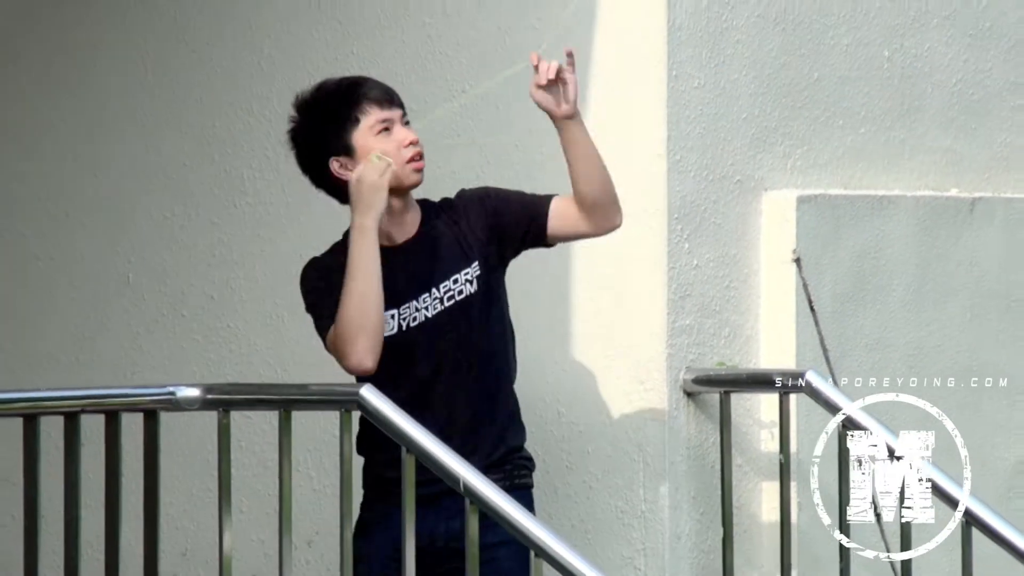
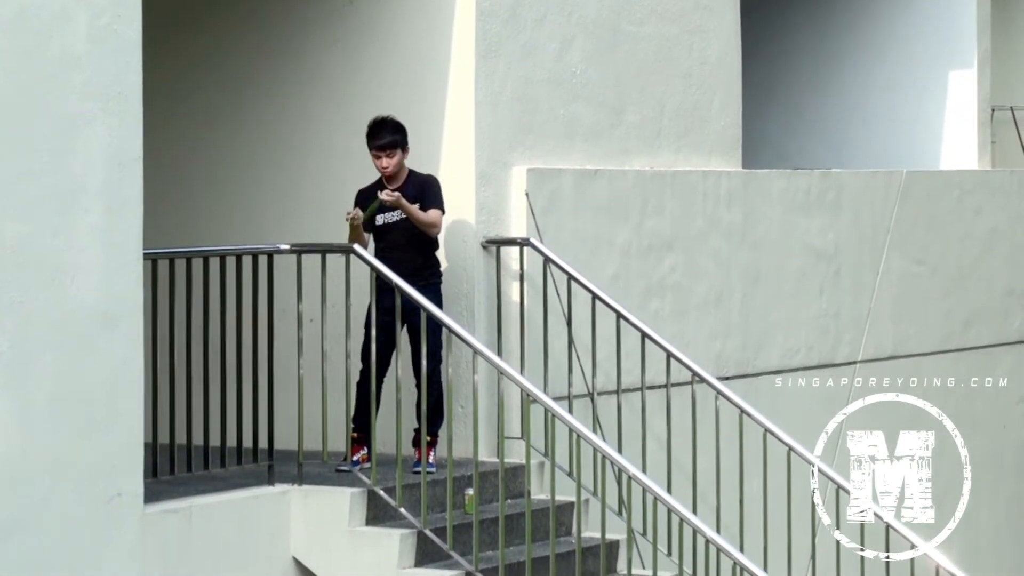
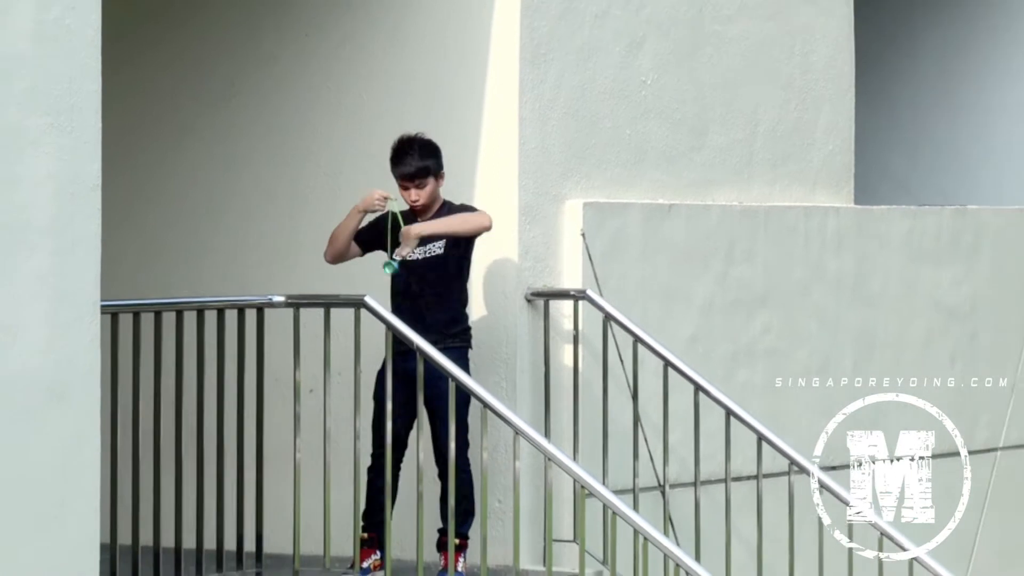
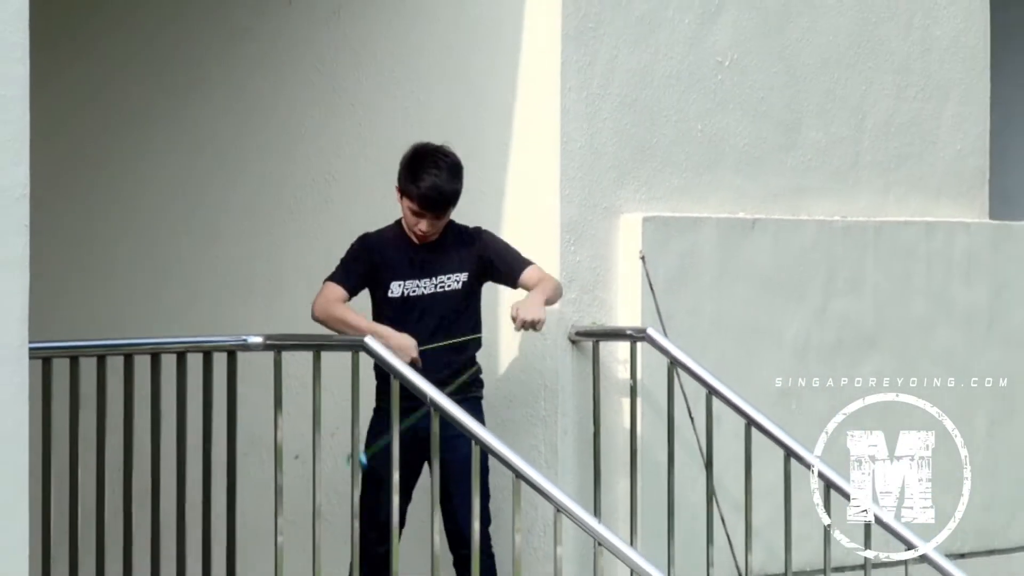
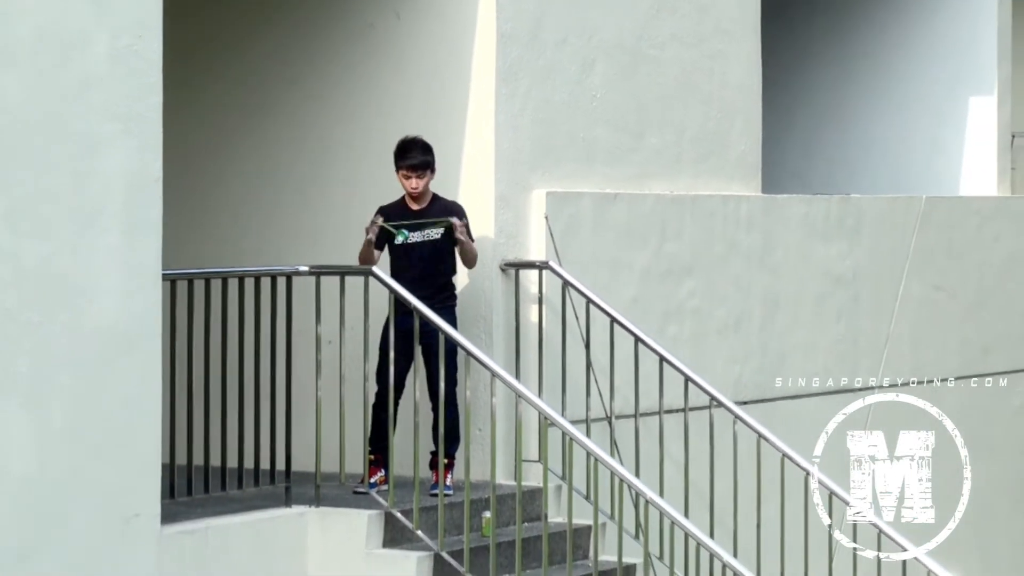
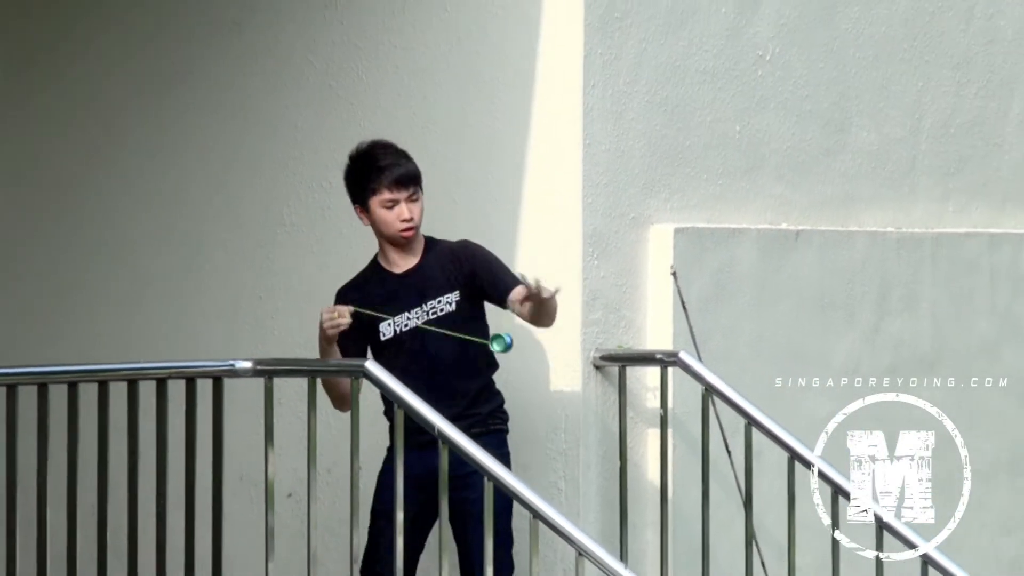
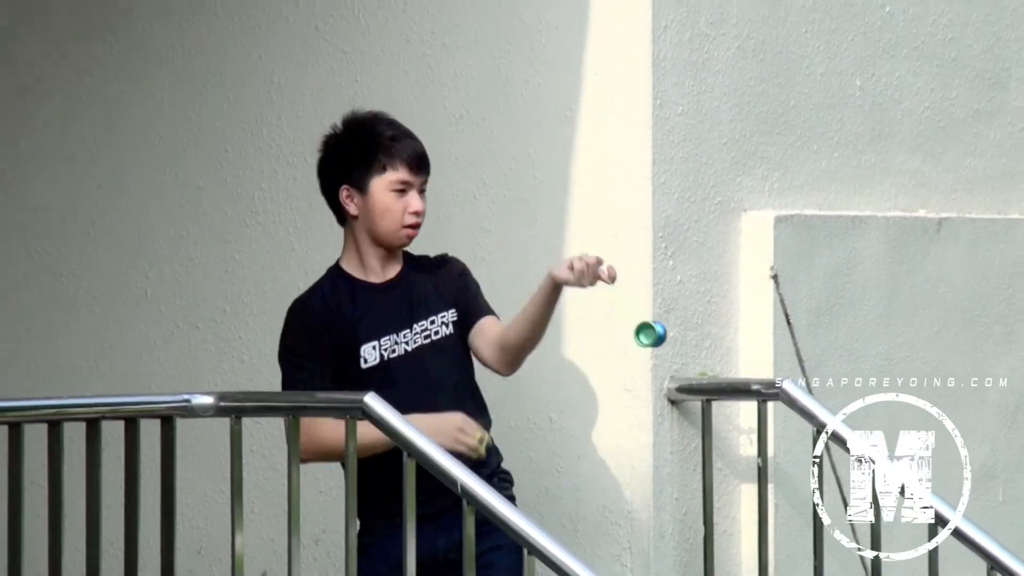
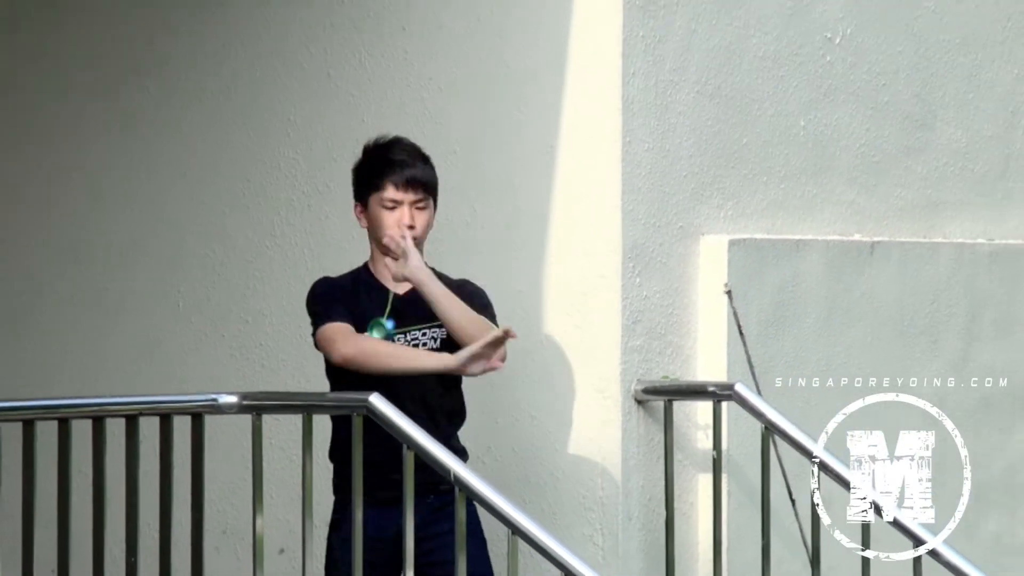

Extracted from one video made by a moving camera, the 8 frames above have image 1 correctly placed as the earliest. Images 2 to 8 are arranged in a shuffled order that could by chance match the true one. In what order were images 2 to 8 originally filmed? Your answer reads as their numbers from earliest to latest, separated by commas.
7, 8, 6, 4, 3, 5, 2
